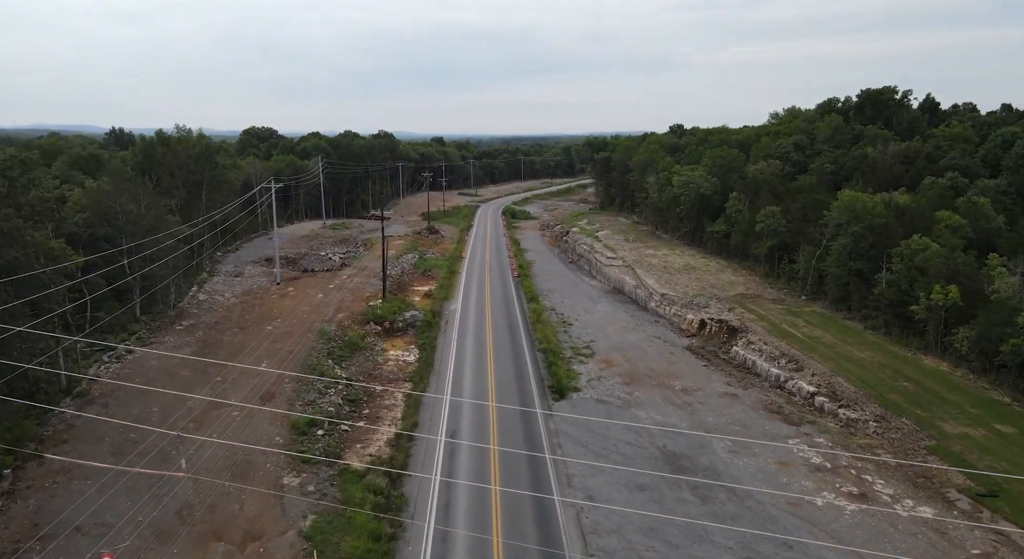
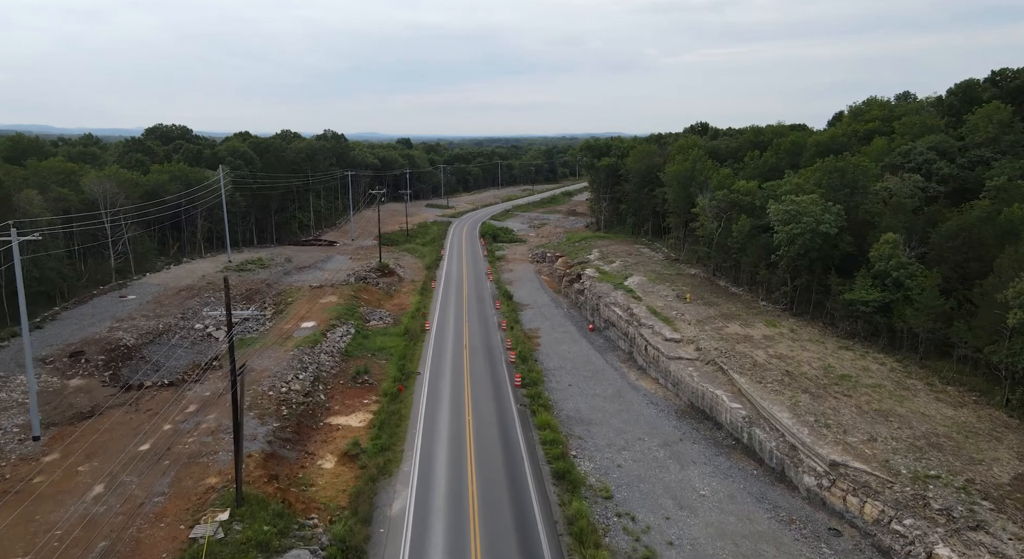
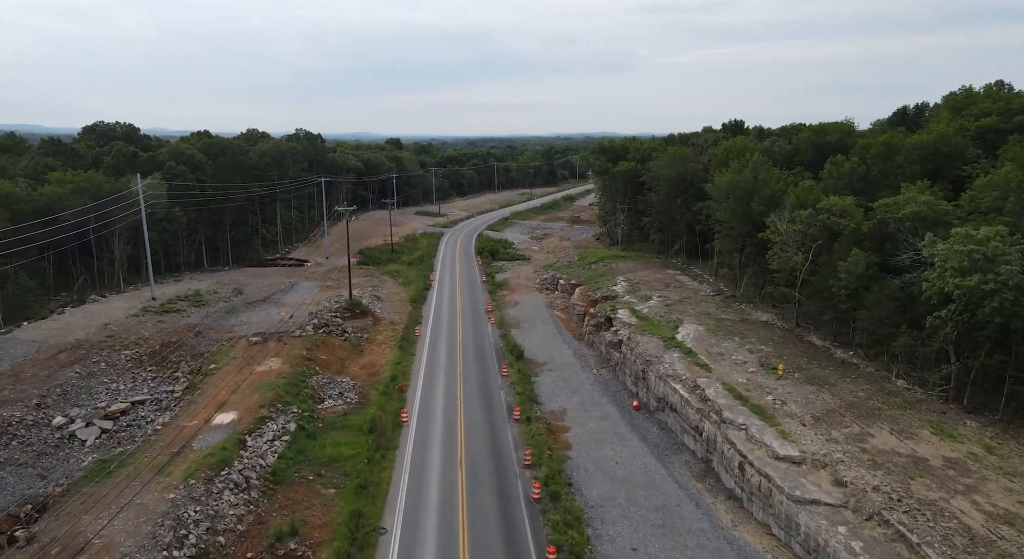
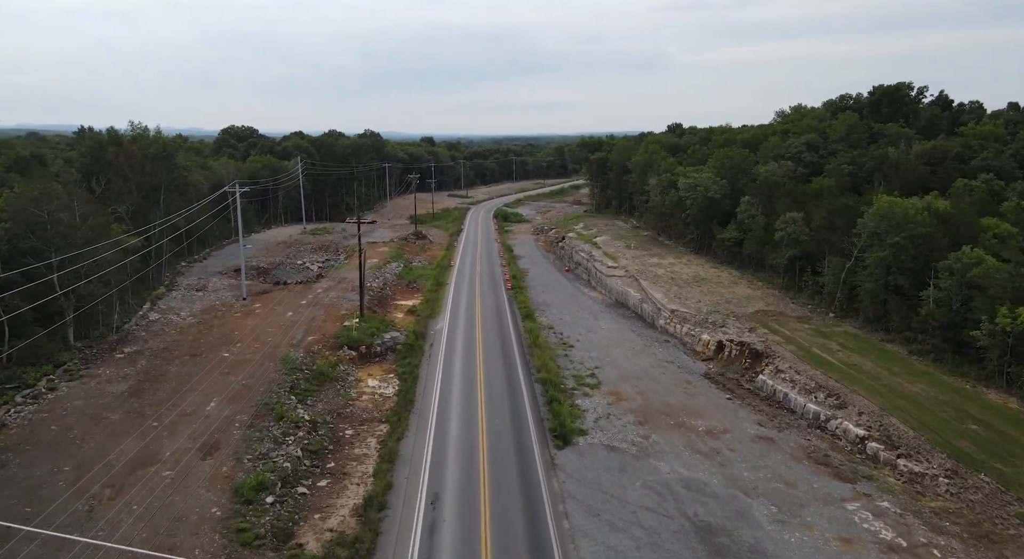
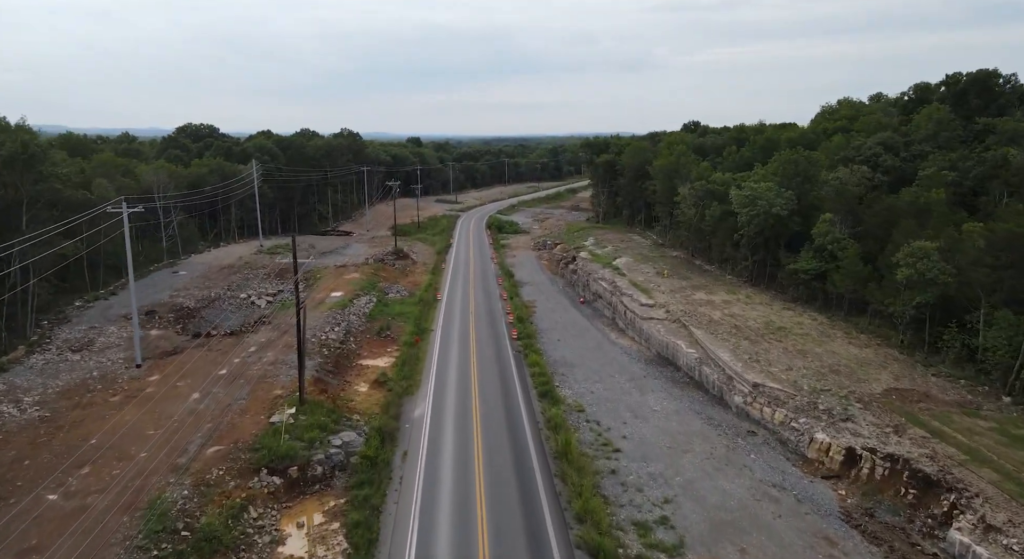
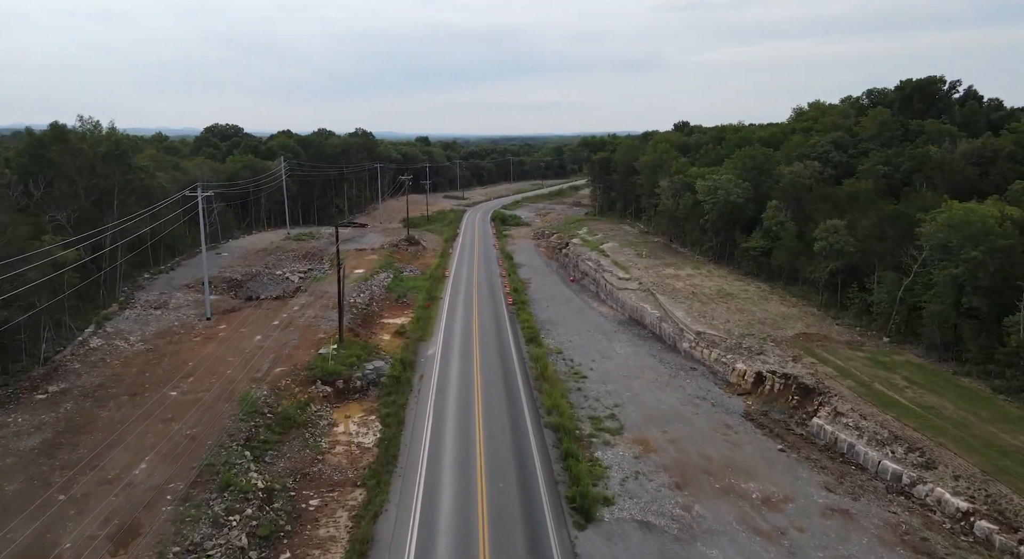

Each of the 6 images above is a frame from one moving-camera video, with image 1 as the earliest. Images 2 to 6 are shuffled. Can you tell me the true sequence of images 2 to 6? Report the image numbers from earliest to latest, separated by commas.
4, 6, 5, 2, 3
